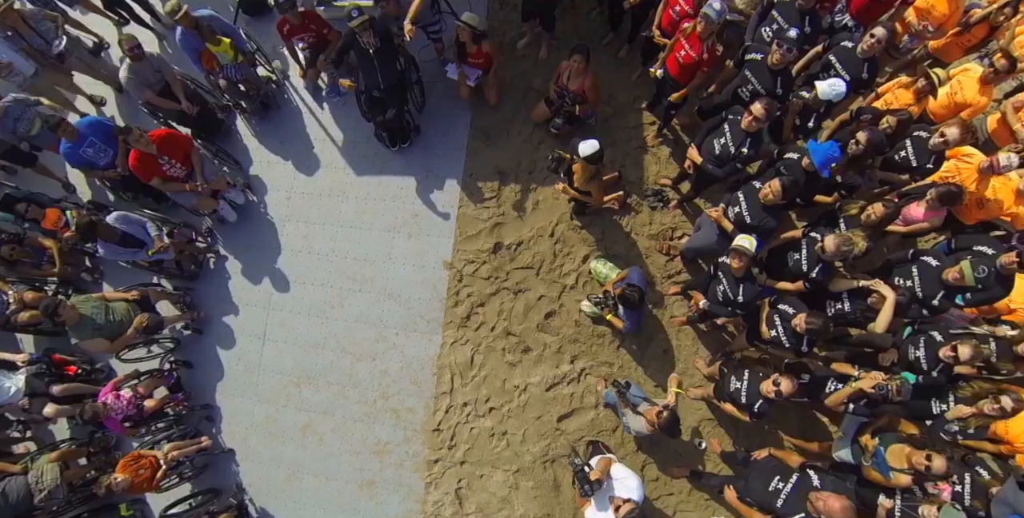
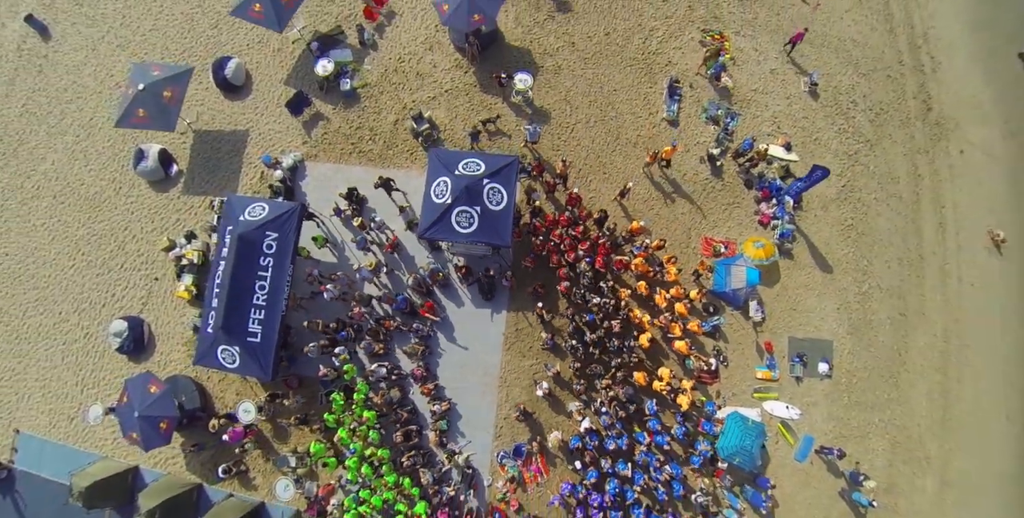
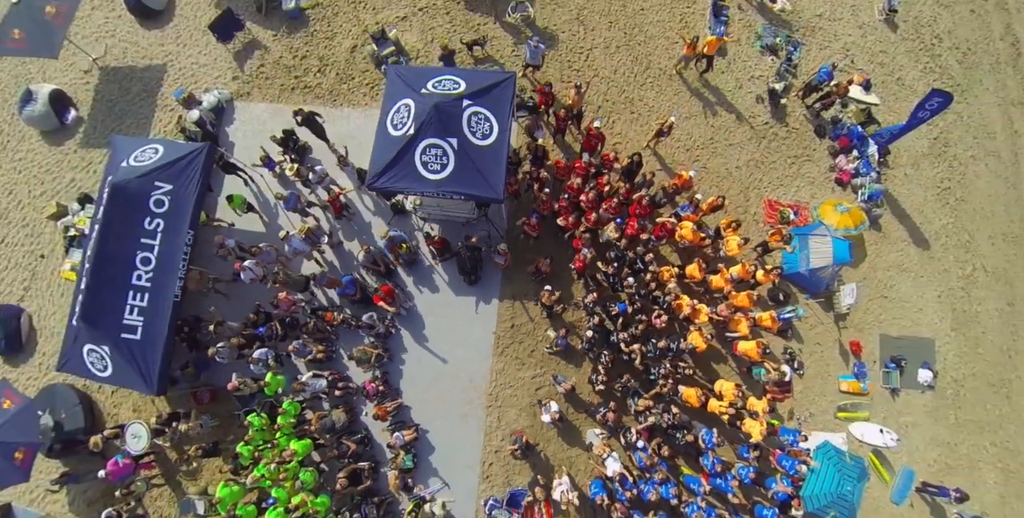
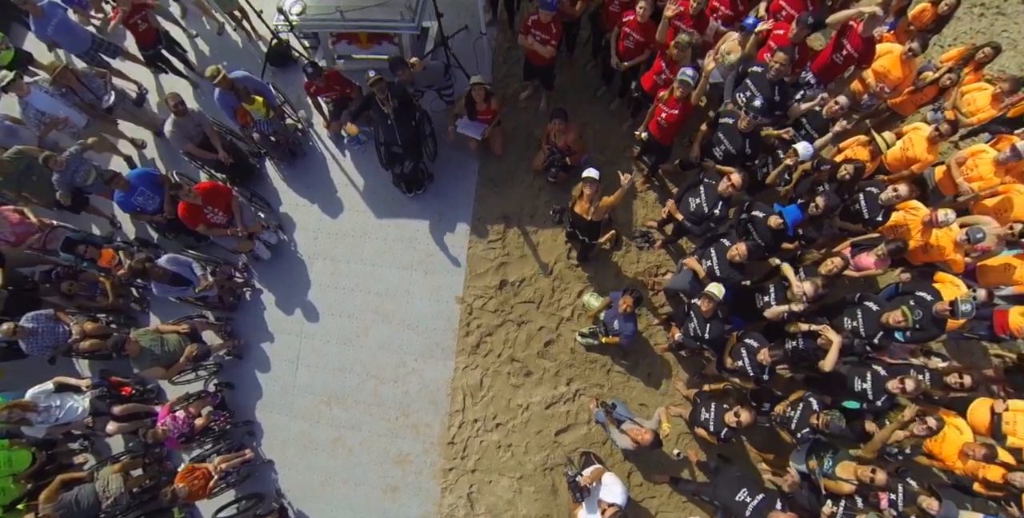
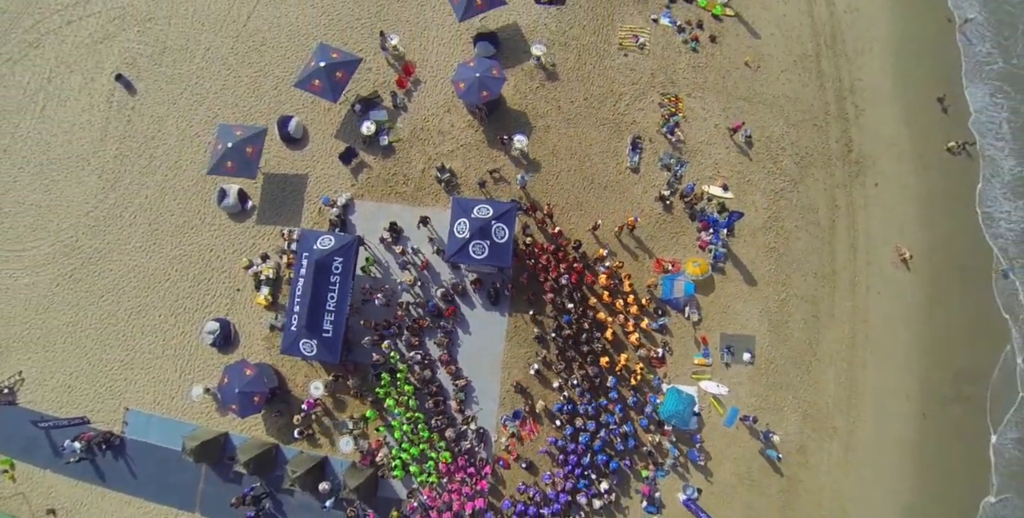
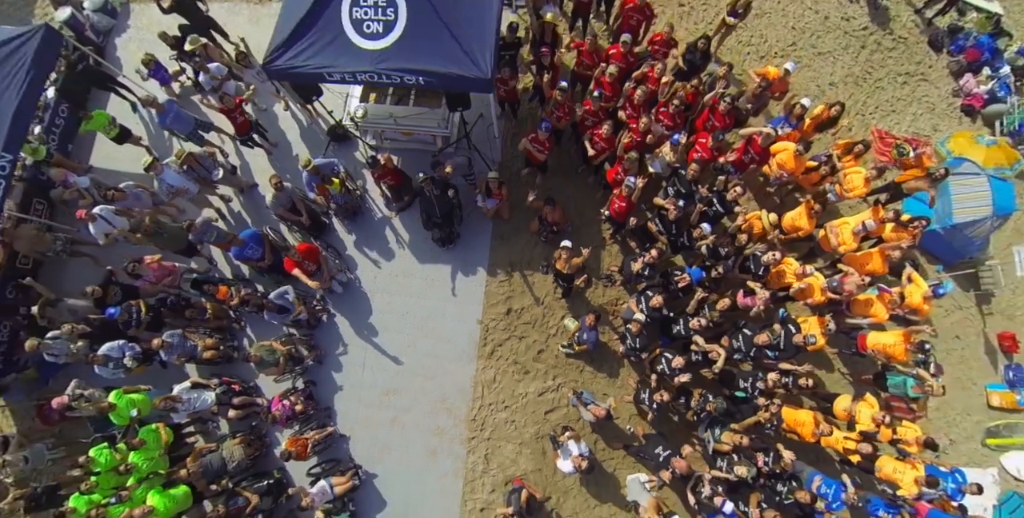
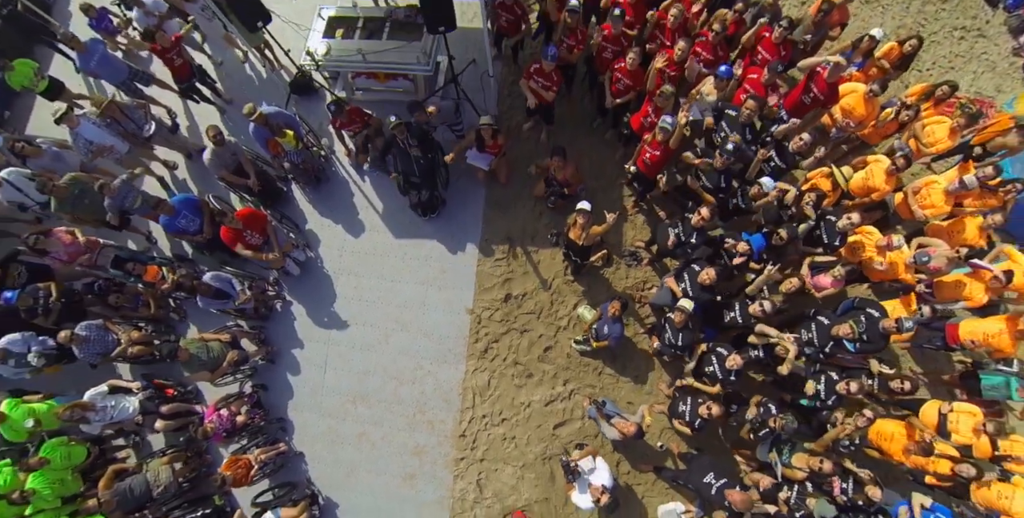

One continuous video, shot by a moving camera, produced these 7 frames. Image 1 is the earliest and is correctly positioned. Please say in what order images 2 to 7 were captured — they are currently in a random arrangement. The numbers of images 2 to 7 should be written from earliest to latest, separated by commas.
4, 7, 6, 3, 2, 5
